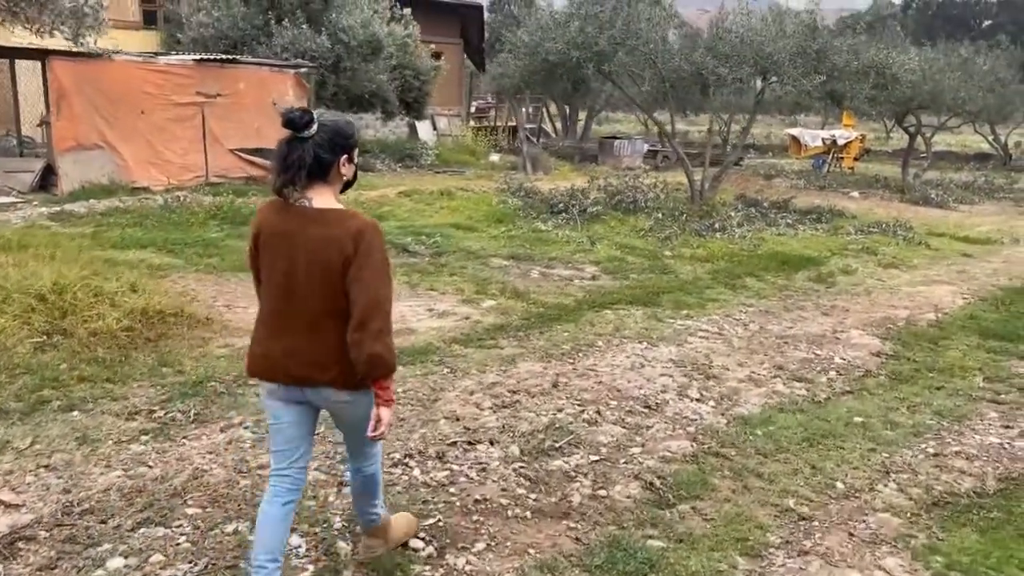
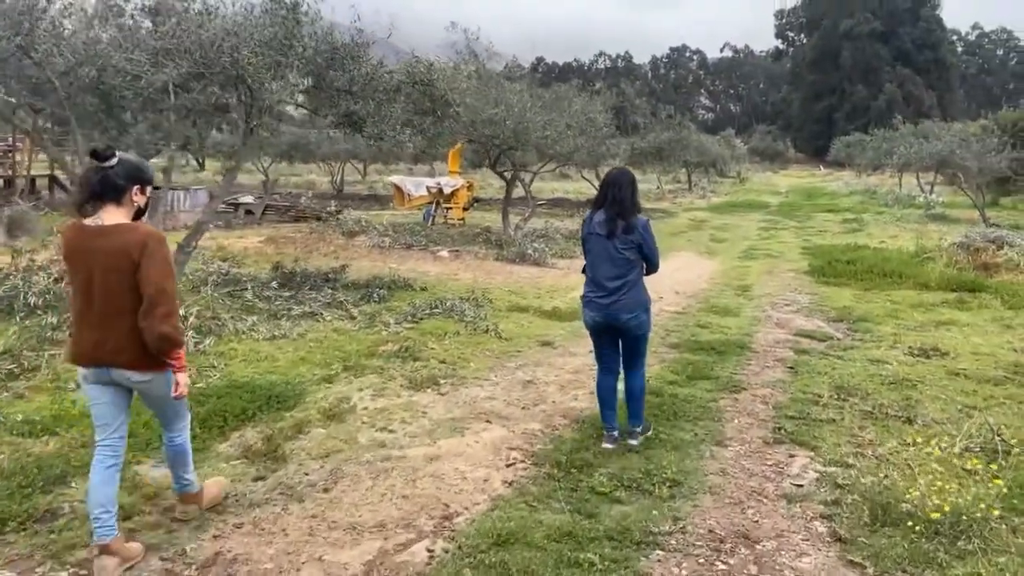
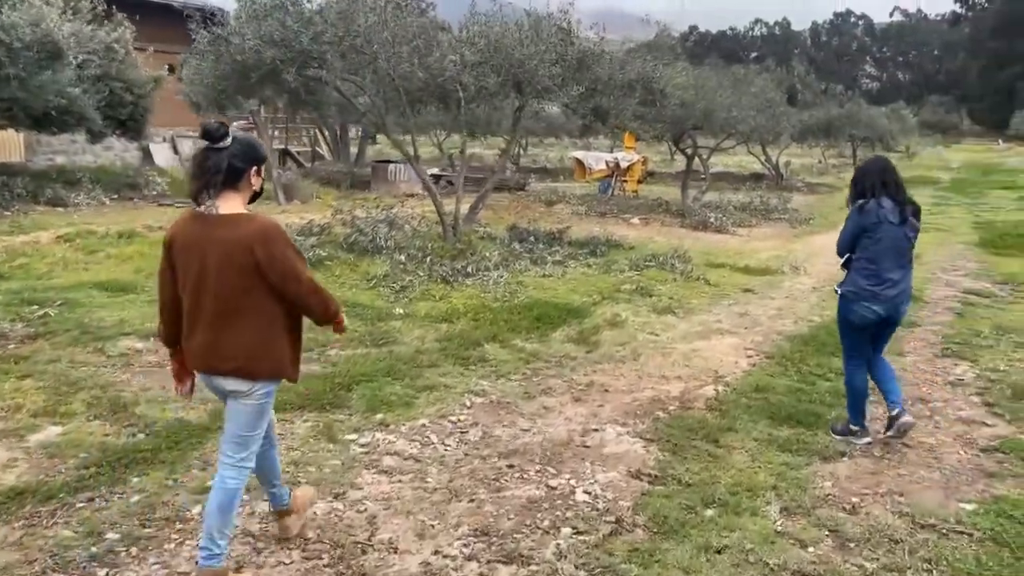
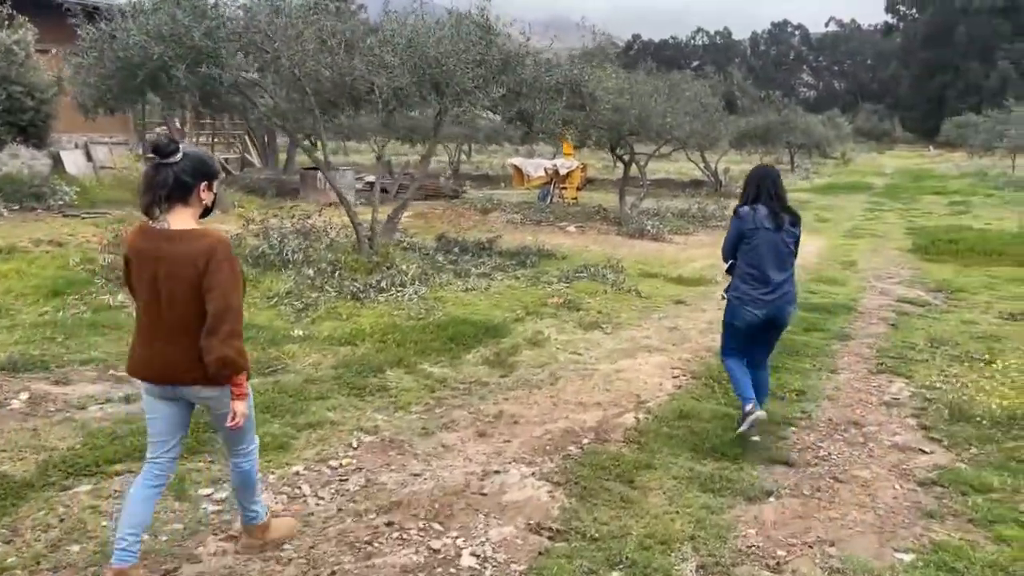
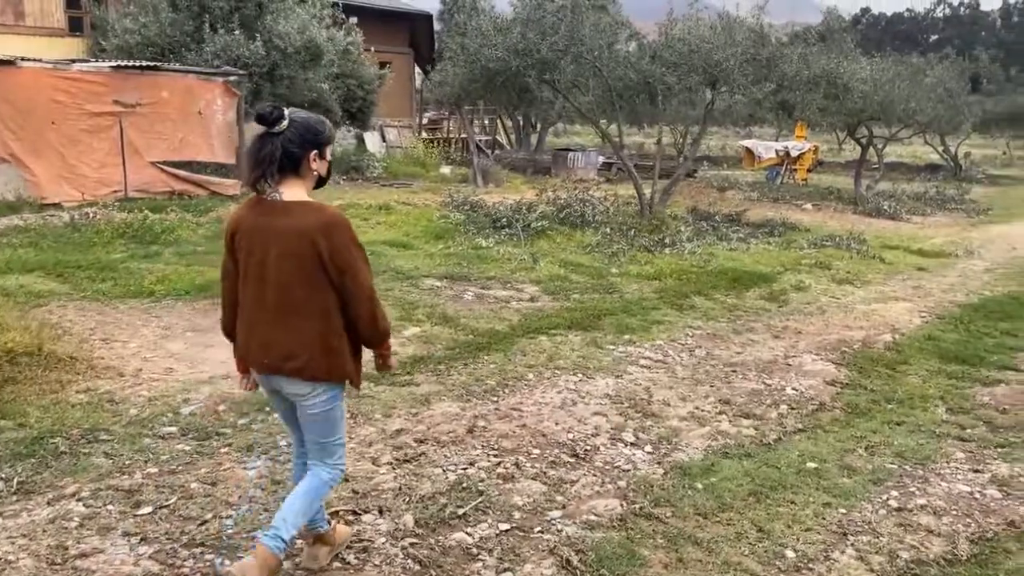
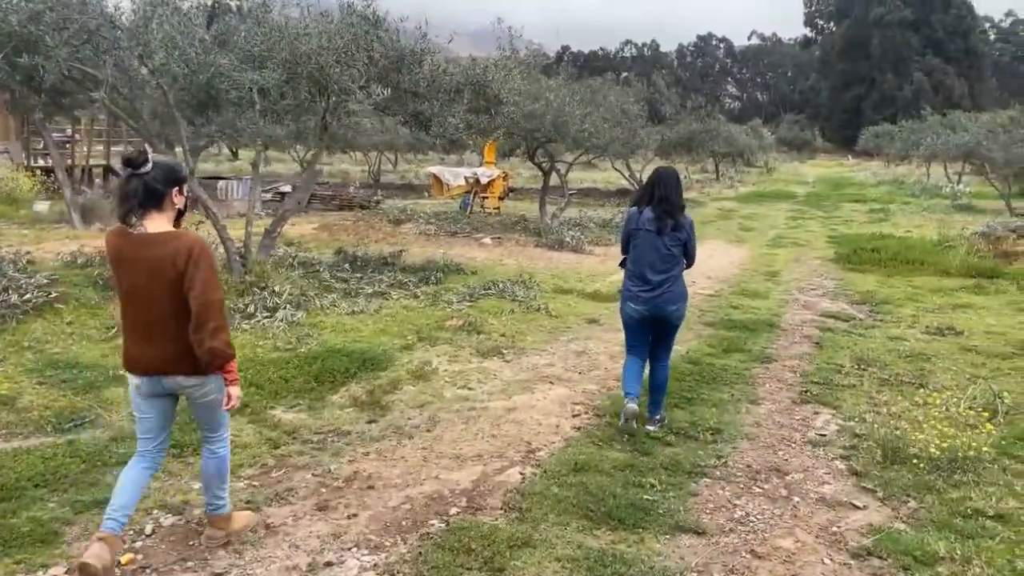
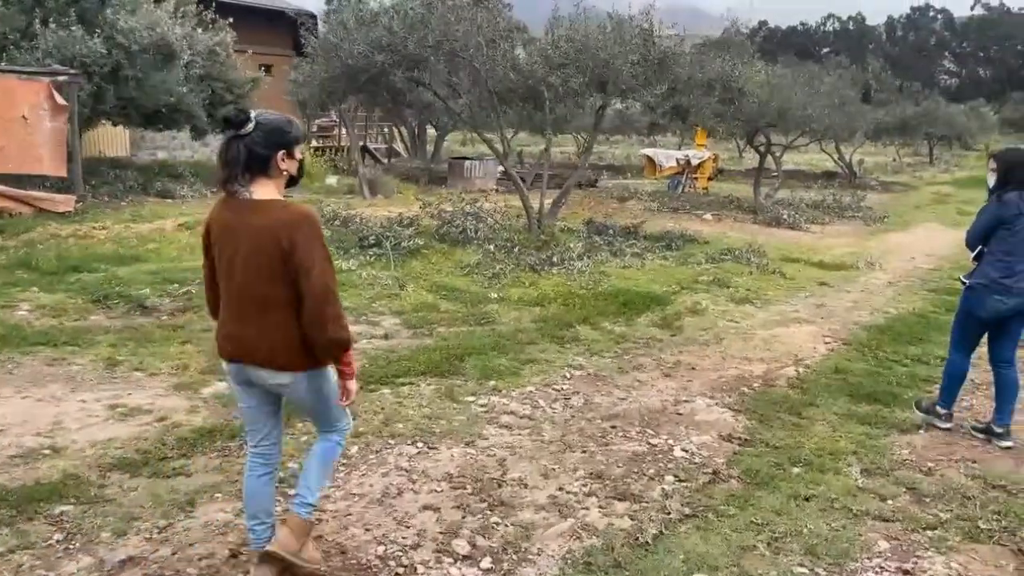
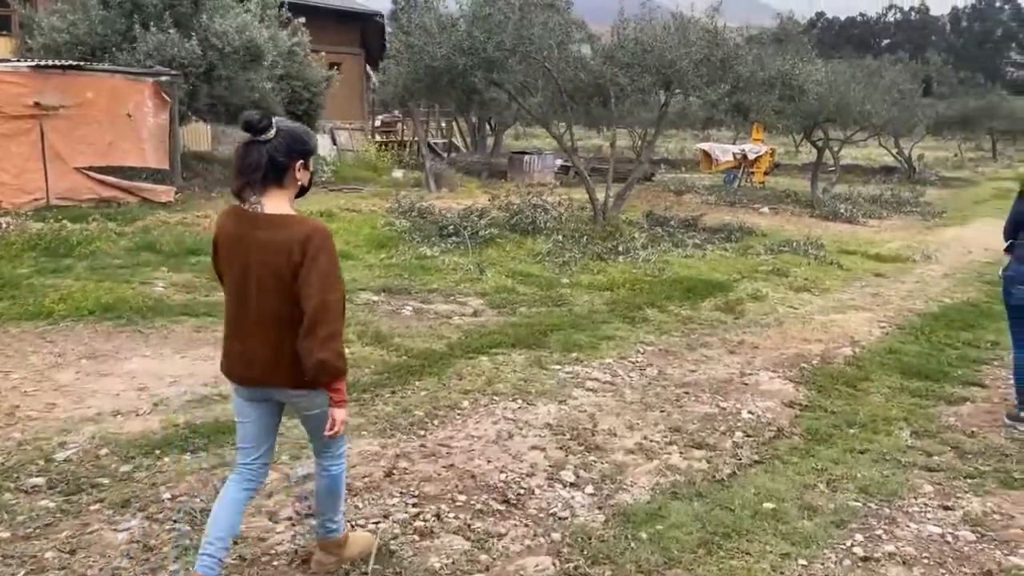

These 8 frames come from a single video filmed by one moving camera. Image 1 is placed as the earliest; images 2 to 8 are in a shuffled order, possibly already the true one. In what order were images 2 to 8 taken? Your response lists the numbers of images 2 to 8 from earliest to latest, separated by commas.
5, 8, 7, 3, 4, 6, 2
